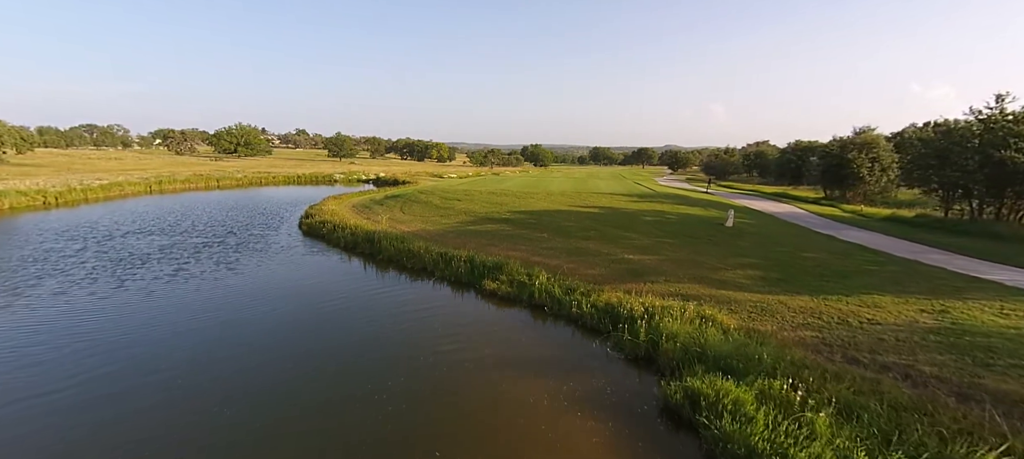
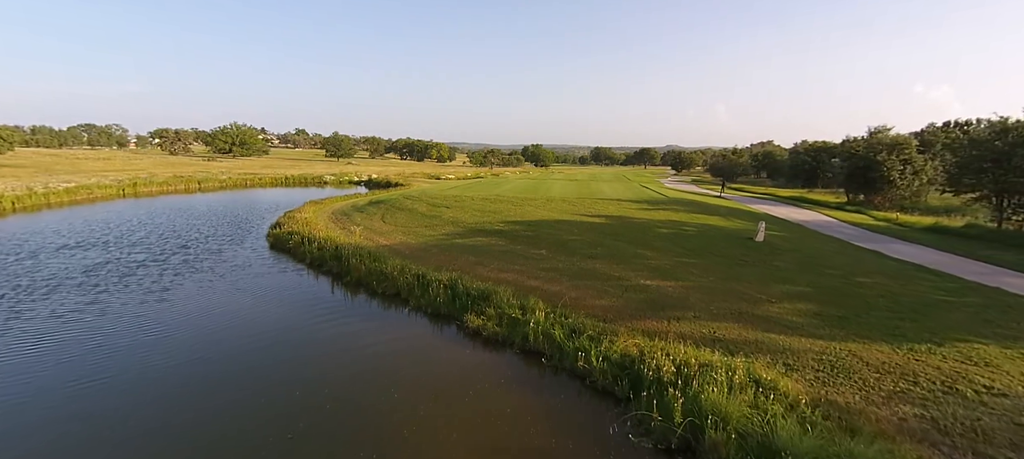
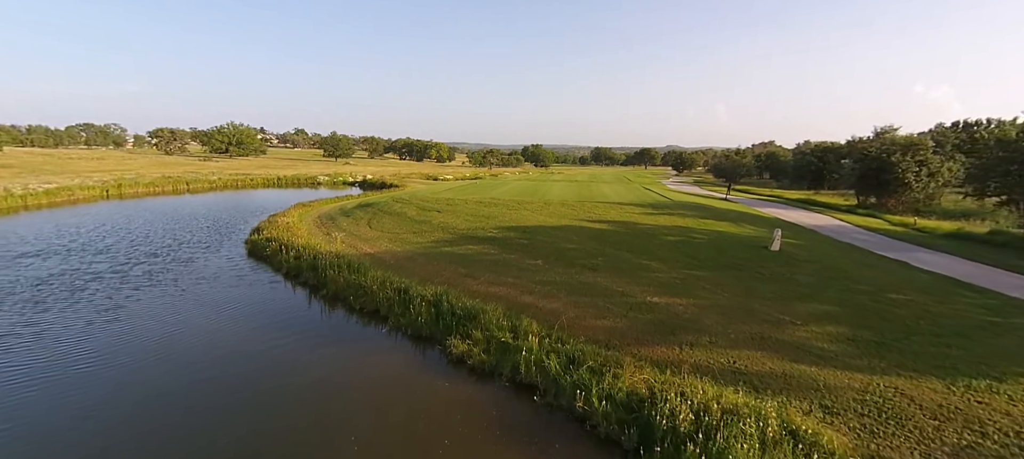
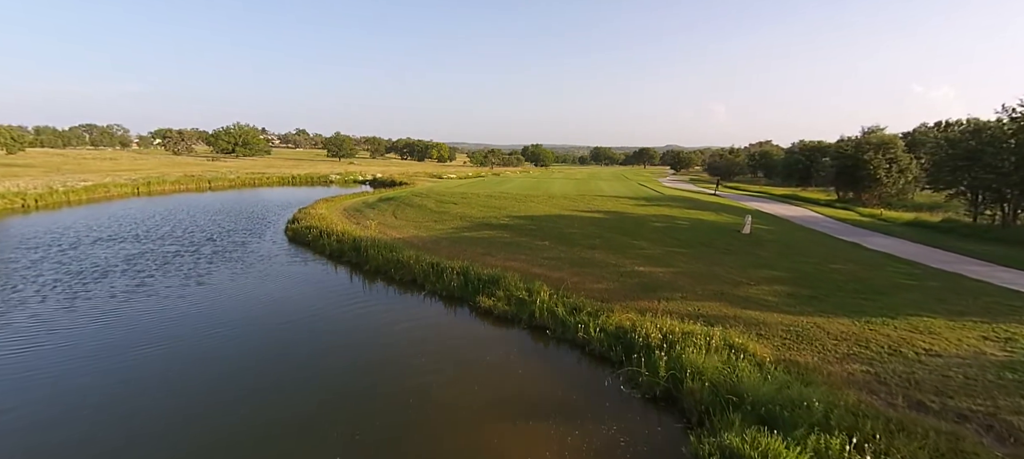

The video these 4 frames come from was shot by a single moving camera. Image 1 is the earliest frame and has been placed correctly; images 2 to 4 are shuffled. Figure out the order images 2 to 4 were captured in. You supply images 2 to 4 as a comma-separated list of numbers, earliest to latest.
4, 2, 3
